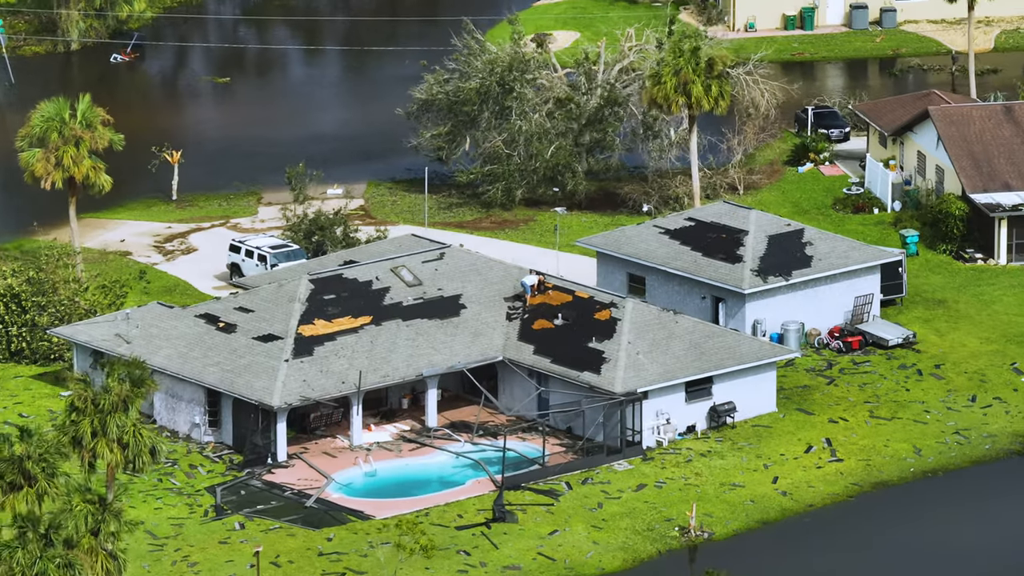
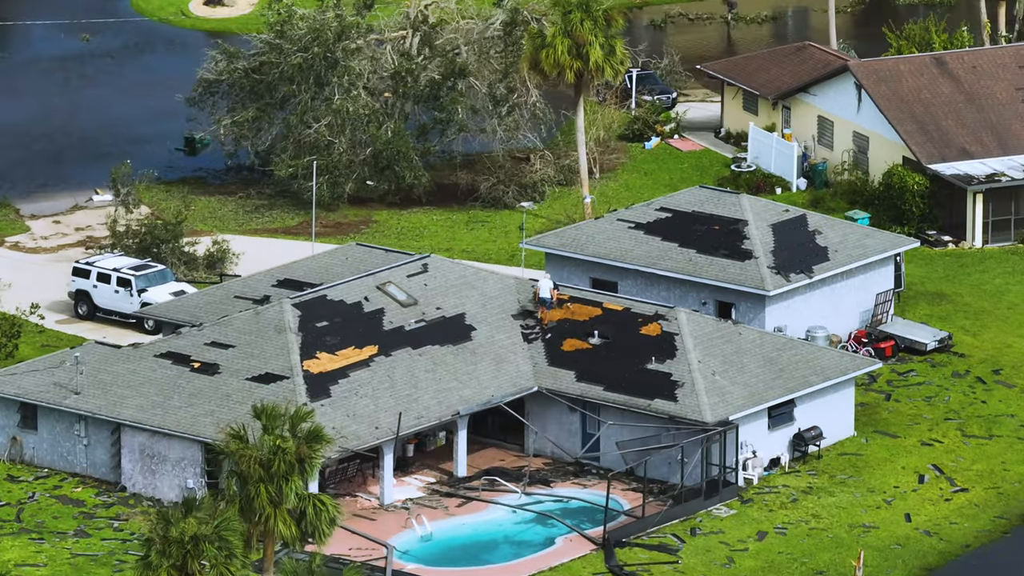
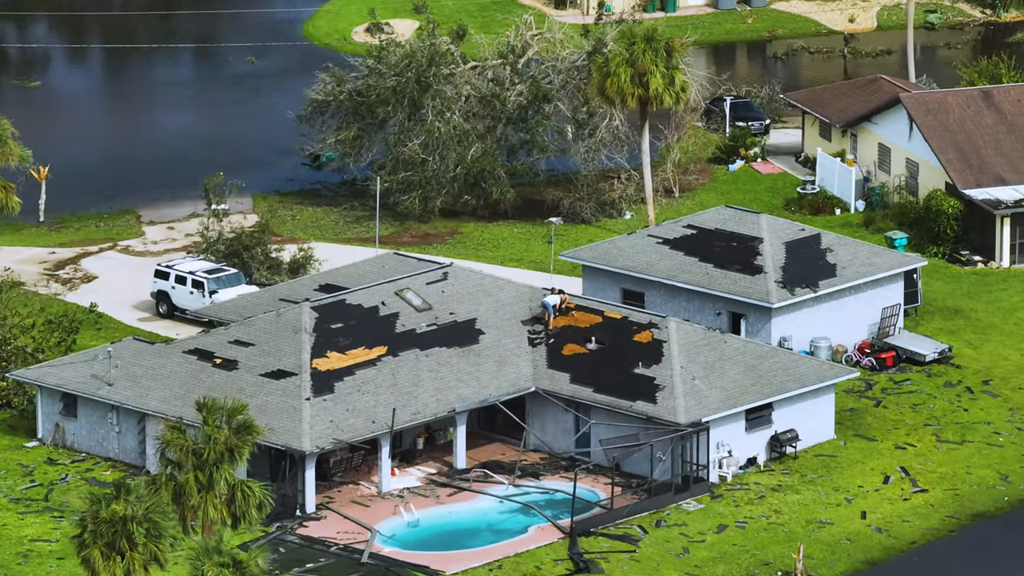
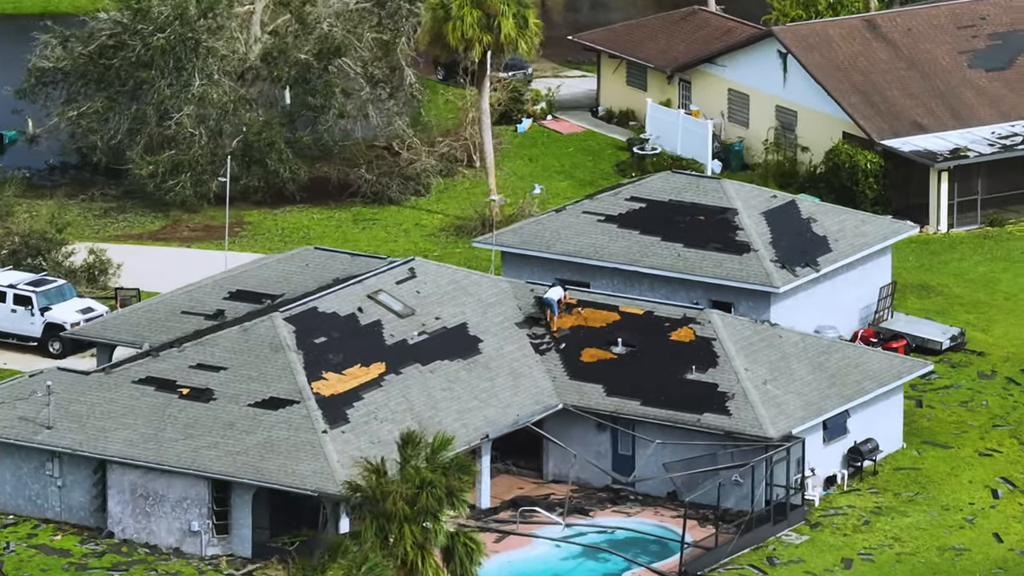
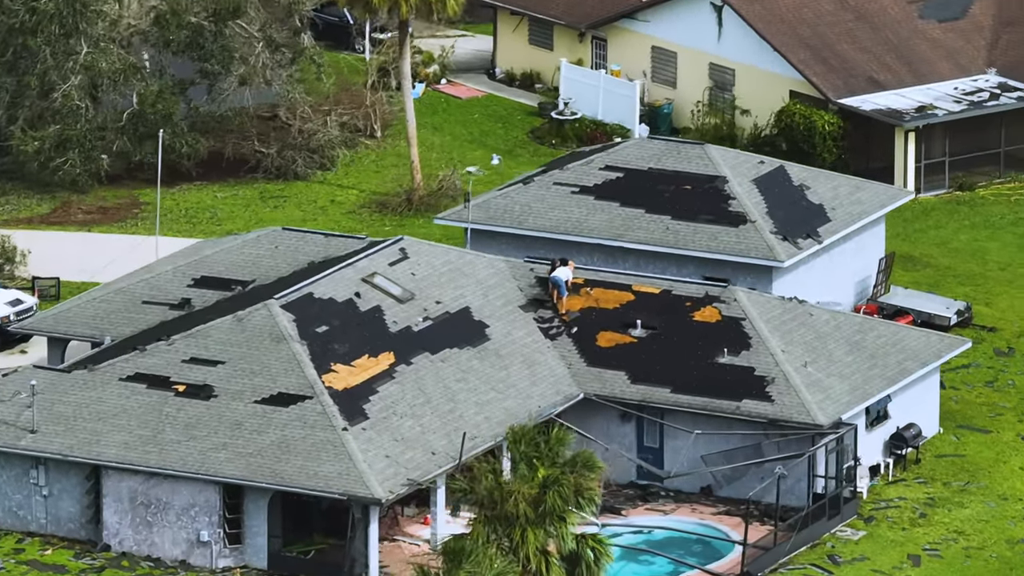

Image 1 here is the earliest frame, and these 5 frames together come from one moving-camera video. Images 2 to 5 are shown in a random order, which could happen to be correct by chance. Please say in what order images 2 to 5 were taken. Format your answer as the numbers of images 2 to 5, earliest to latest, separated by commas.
3, 2, 4, 5
